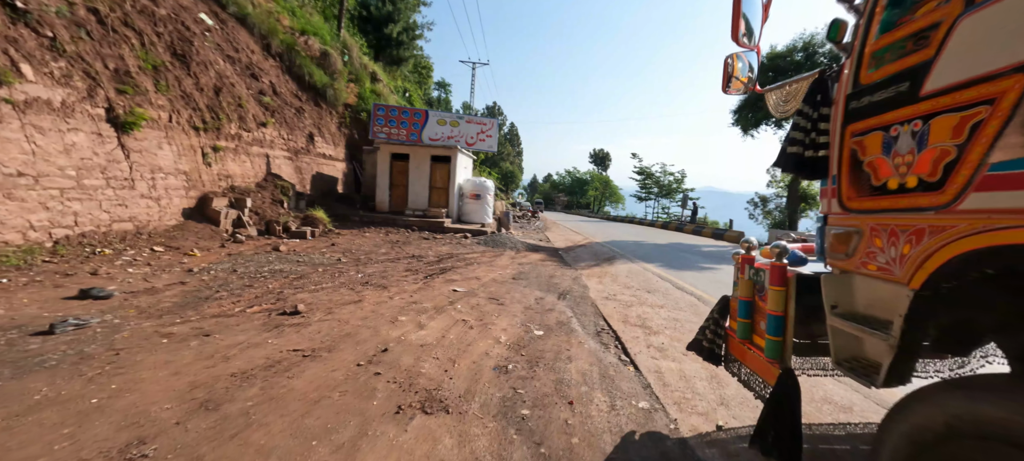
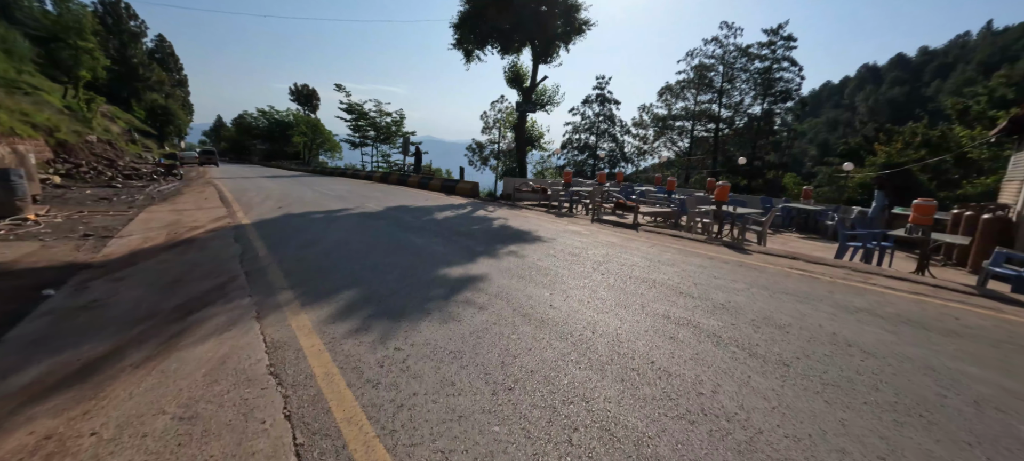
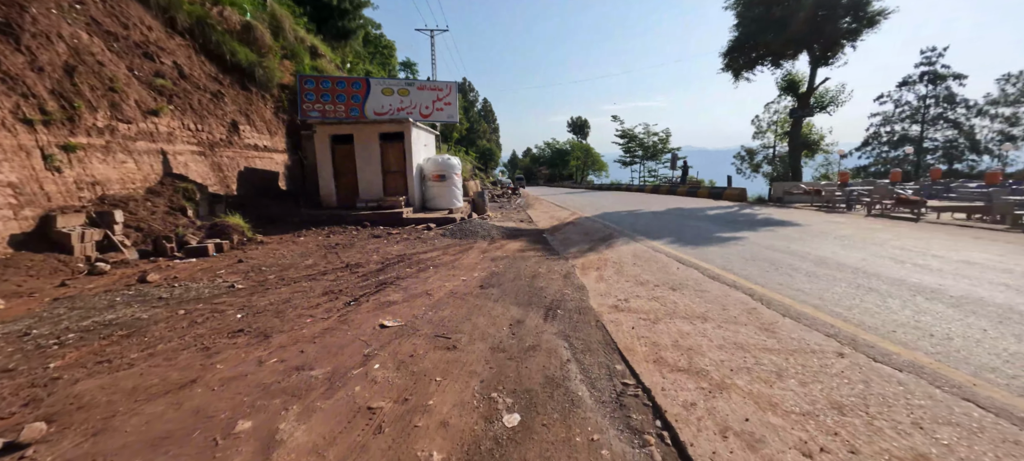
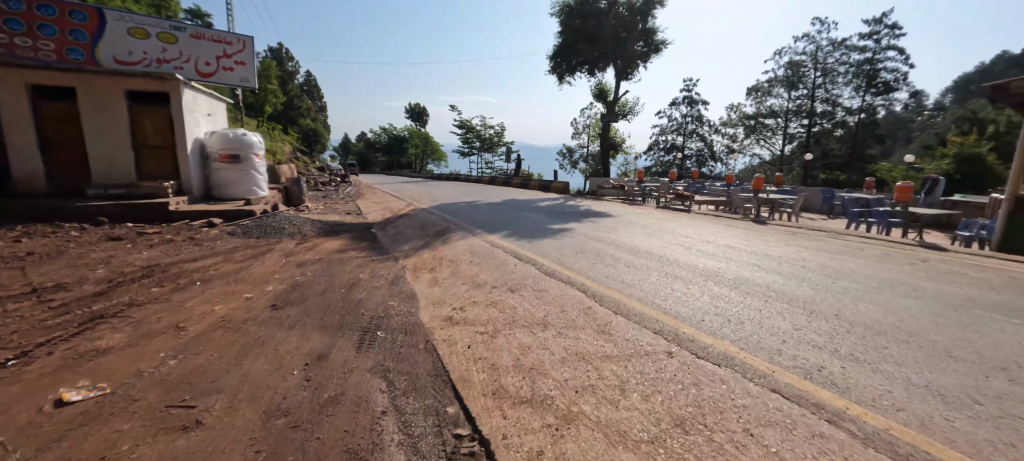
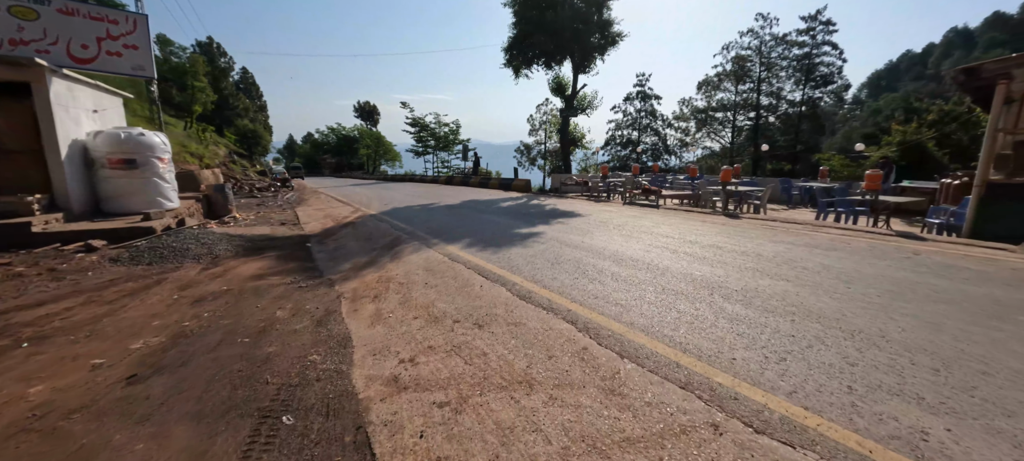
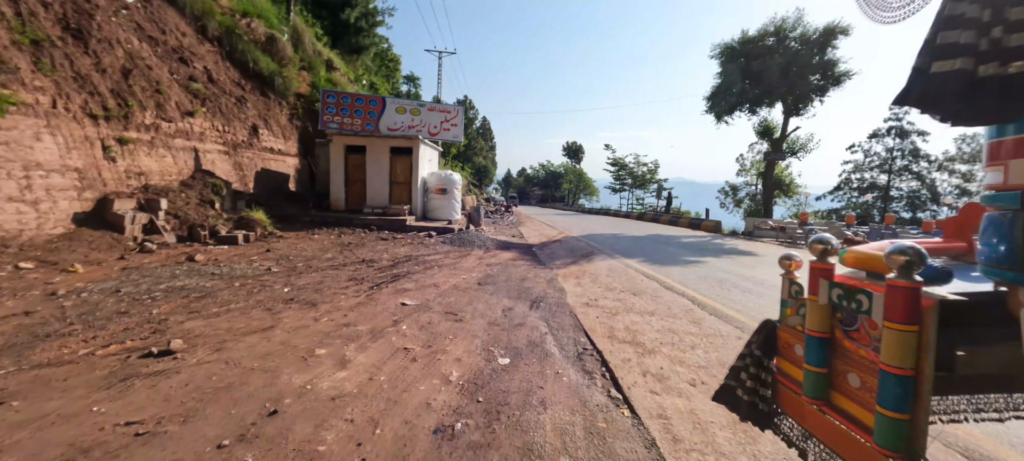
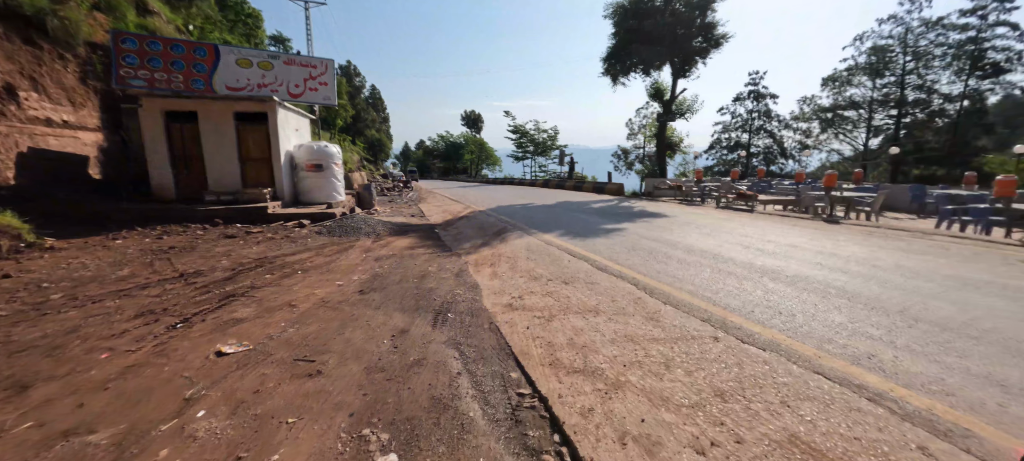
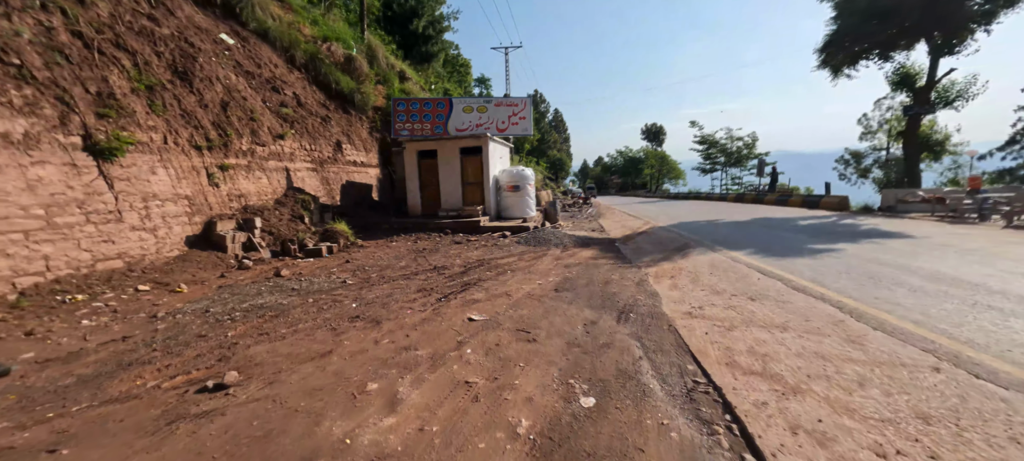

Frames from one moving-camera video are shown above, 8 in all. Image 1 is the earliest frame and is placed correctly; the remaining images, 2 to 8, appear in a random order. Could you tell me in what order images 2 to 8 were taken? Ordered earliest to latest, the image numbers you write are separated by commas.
6, 8, 3, 7, 4, 5, 2
